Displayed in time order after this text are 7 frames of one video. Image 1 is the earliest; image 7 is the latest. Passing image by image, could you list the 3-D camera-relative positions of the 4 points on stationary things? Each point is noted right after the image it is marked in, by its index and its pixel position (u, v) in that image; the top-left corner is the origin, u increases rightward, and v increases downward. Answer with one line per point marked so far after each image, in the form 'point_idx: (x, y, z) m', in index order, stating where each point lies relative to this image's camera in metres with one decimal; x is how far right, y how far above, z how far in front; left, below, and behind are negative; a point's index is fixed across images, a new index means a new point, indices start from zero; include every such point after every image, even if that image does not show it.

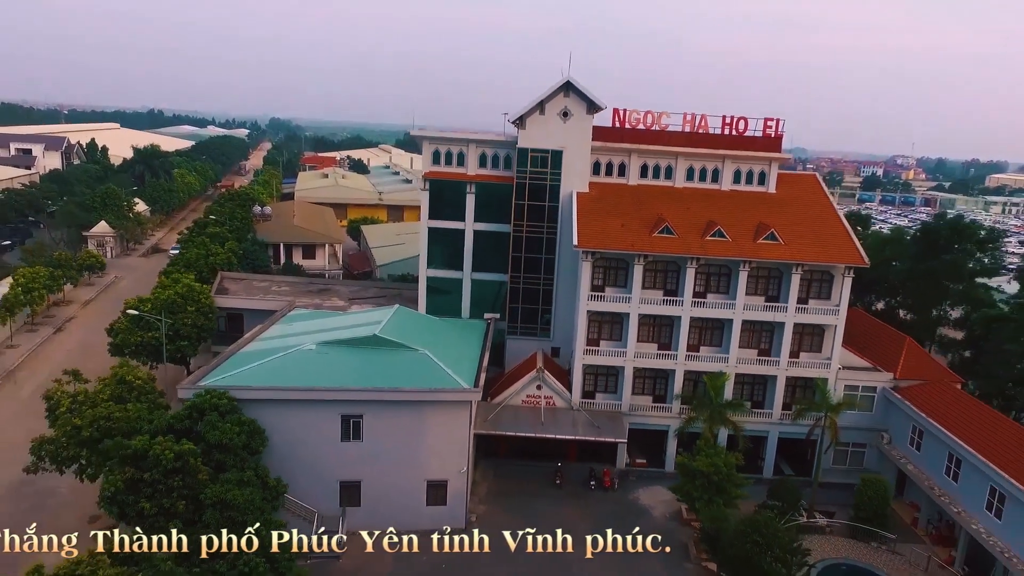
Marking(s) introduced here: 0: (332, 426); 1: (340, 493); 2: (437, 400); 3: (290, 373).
0: (-4.5, -3.4, +19.3) m
1: (-4.4, -5.3, +19.8) m
2: (-1.9, -2.8, +19.4) m
3: (-5.7, -2.1, +19.5) m
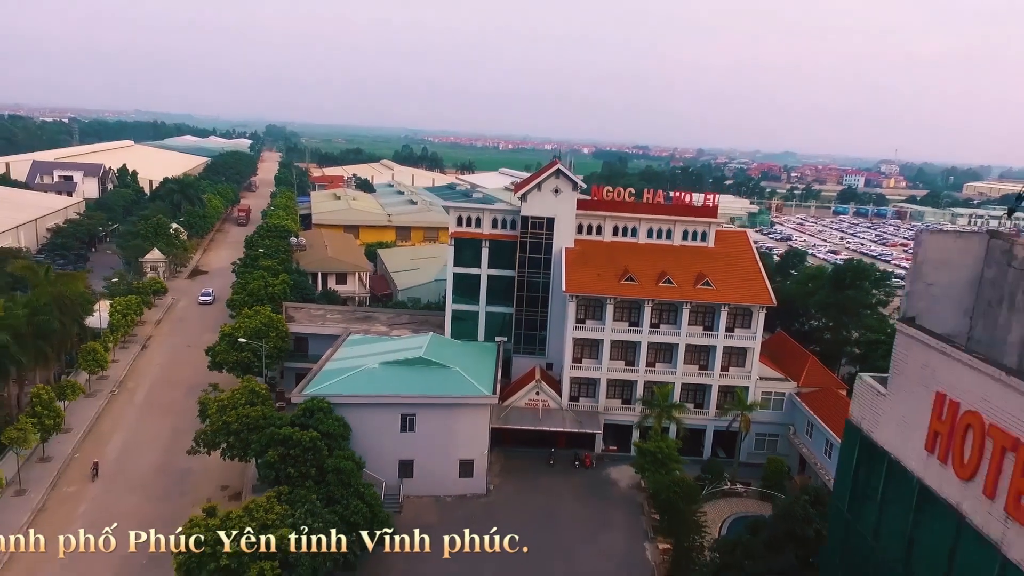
0: (-4.2, -4.8, +27.6) m
1: (-4.1, -6.6, +28.2) m
2: (-1.6, -4.2, +27.8) m
3: (-5.4, -3.4, +27.9) m
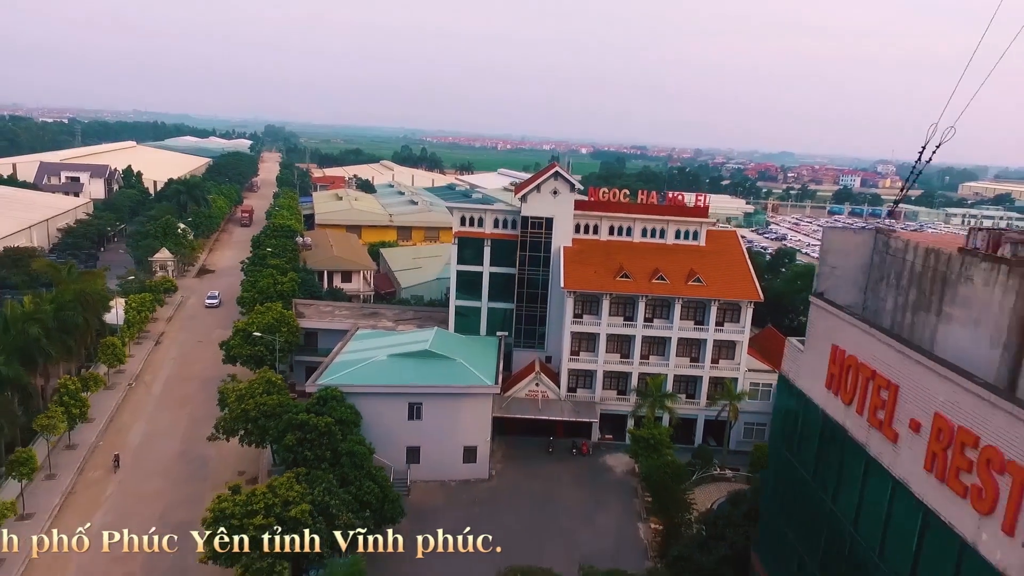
0: (-4.2, -4.7, +29.3) m
1: (-4.1, -6.5, +29.8) m
2: (-1.6, -4.0, +29.5) m
3: (-5.4, -3.3, +29.6) m
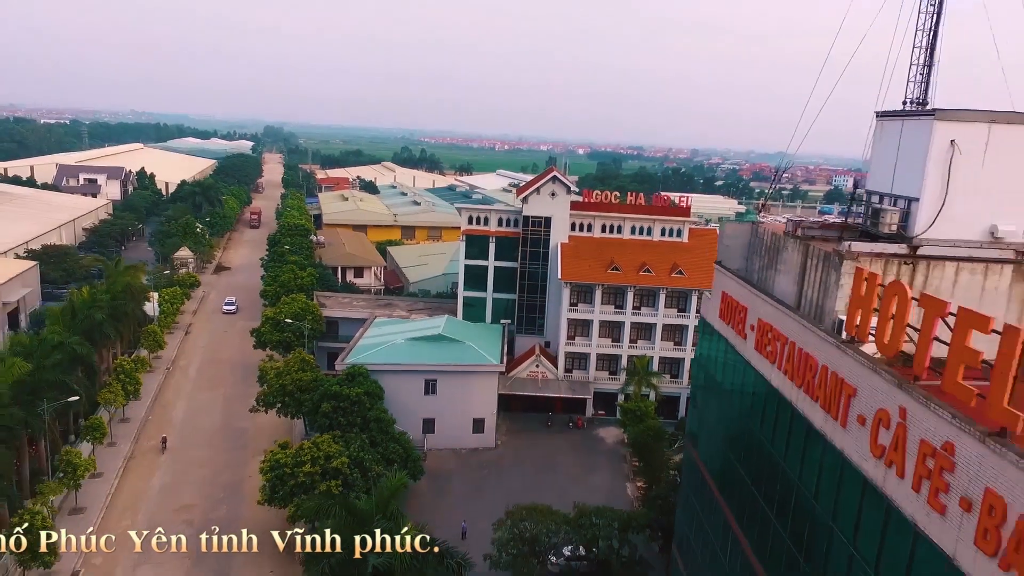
0: (-4.0, -4.3, +33.3) m
1: (-3.9, -6.1, +33.9) m
2: (-1.4, -3.6, +33.5) m
3: (-5.2, -2.9, +33.6) m
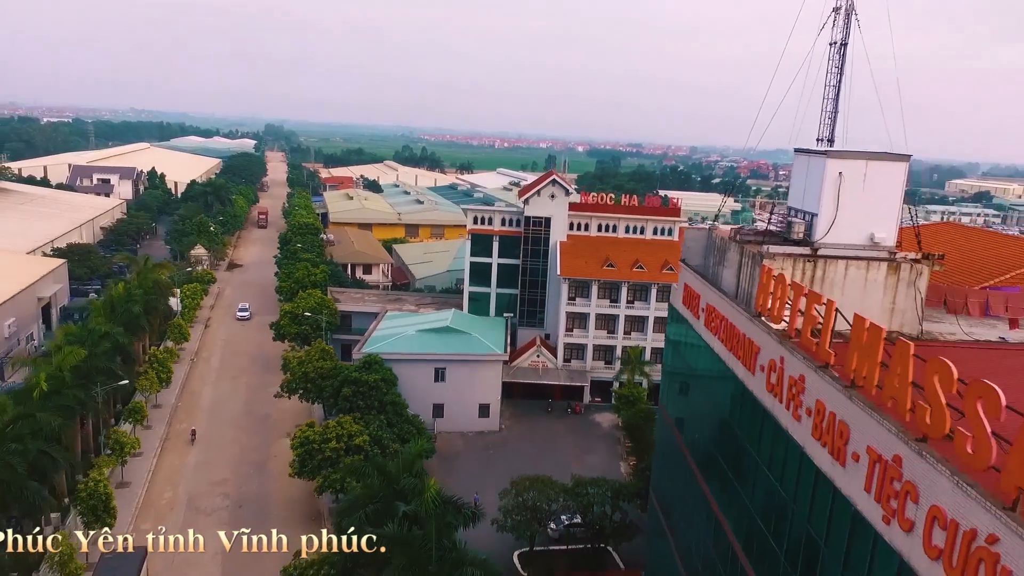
0: (-3.9, -4.0, +36.2) m
1: (-3.8, -5.9, +36.8) m
2: (-1.3, -3.4, +36.4) m
3: (-5.1, -2.7, +36.5) m
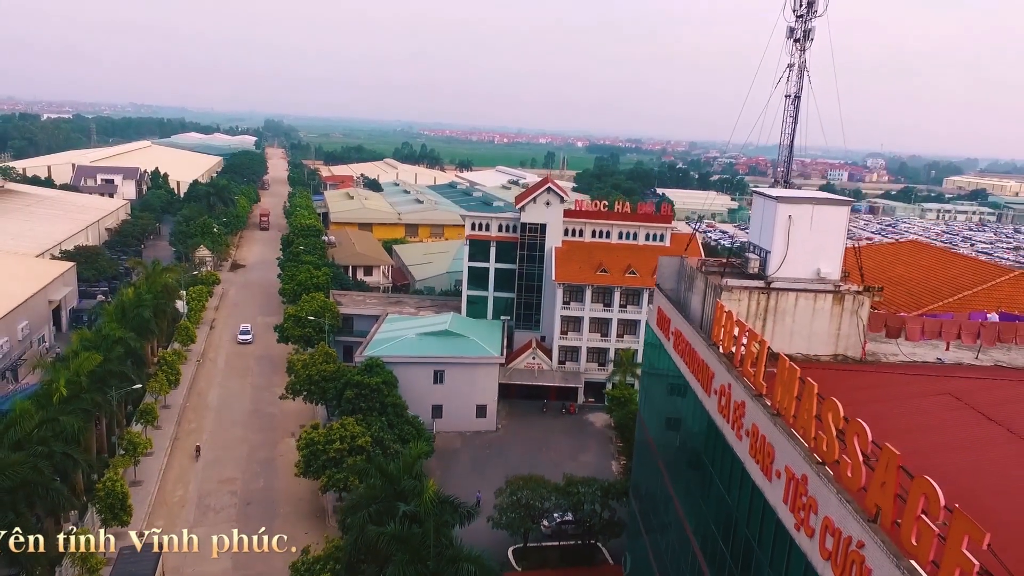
0: (-4.1, -4.3, +37.6) m
1: (-4.0, -6.1, +38.2) m
2: (-1.5, -3.7, +37.8) m
3: (-5.2, -2.9, +37.9) m
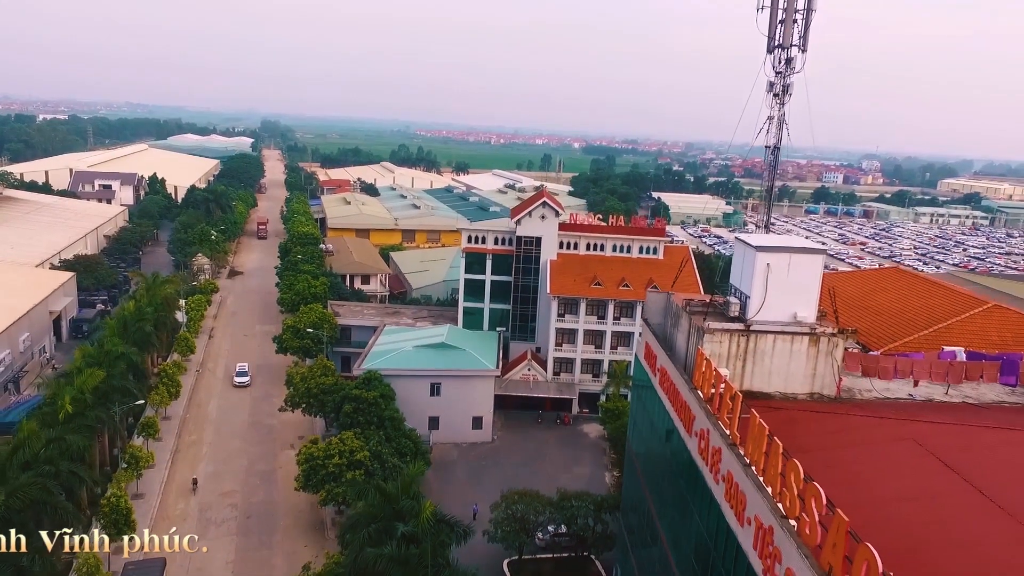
0: (-4.3, -5.0, +38.3) m
1: (-4.2, -6.8, +38.8) m
2: (-1.7, -4.4, +38.4) m
3: (-5.5, -3.6, +38.5) m
